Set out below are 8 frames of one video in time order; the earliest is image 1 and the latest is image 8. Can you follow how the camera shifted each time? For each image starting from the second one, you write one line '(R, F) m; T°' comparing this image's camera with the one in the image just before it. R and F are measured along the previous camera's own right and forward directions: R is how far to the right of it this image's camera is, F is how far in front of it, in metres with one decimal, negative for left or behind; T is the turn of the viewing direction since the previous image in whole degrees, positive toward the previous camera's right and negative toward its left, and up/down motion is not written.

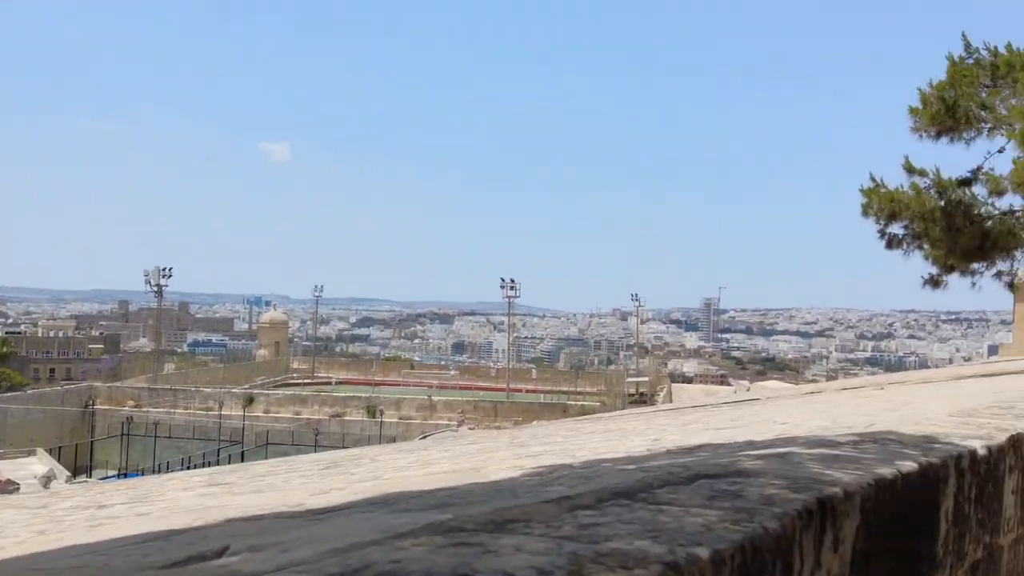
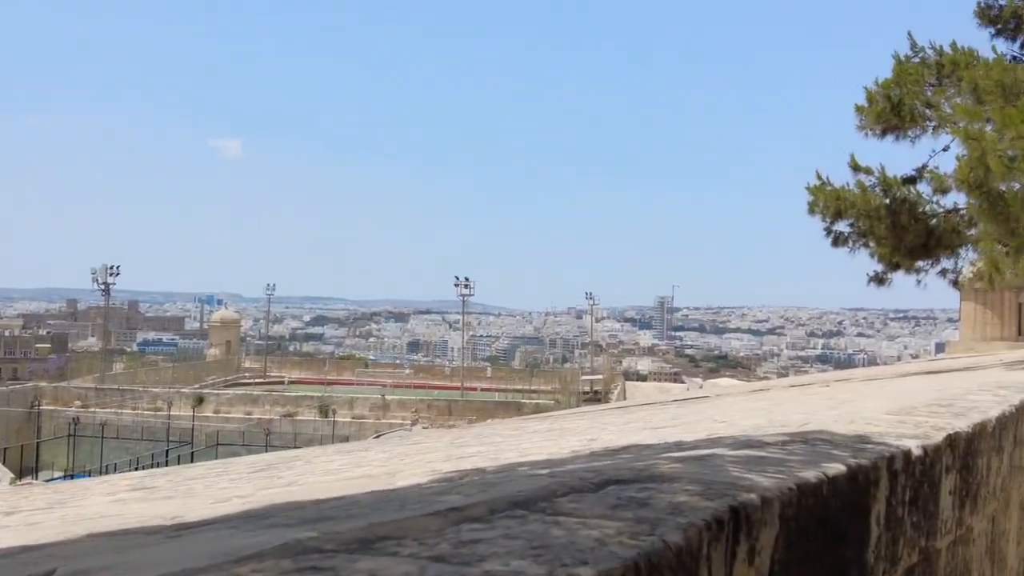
(+0.1, +0.1) m; +3°
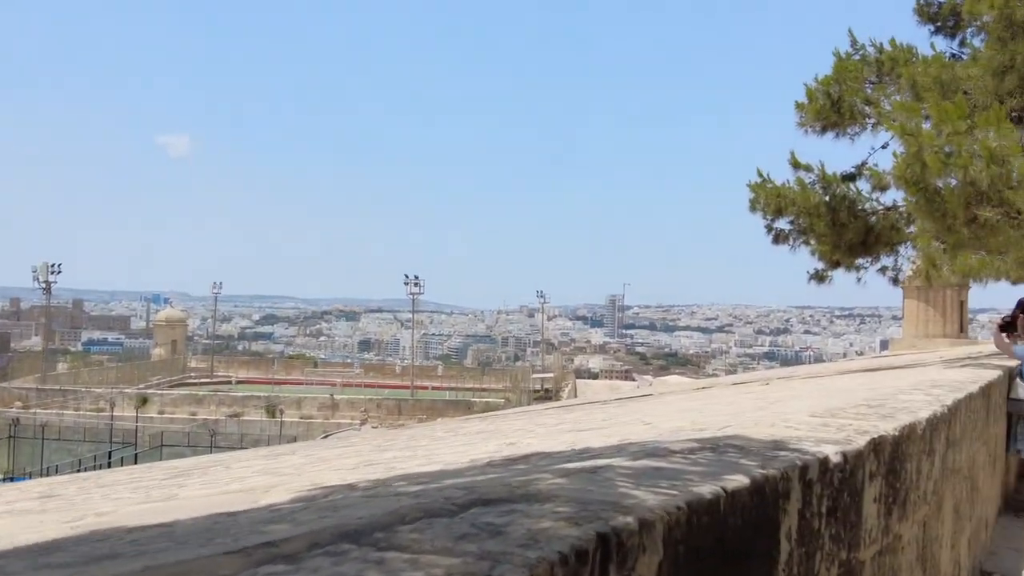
(+0.1, +0.2) m; +3°
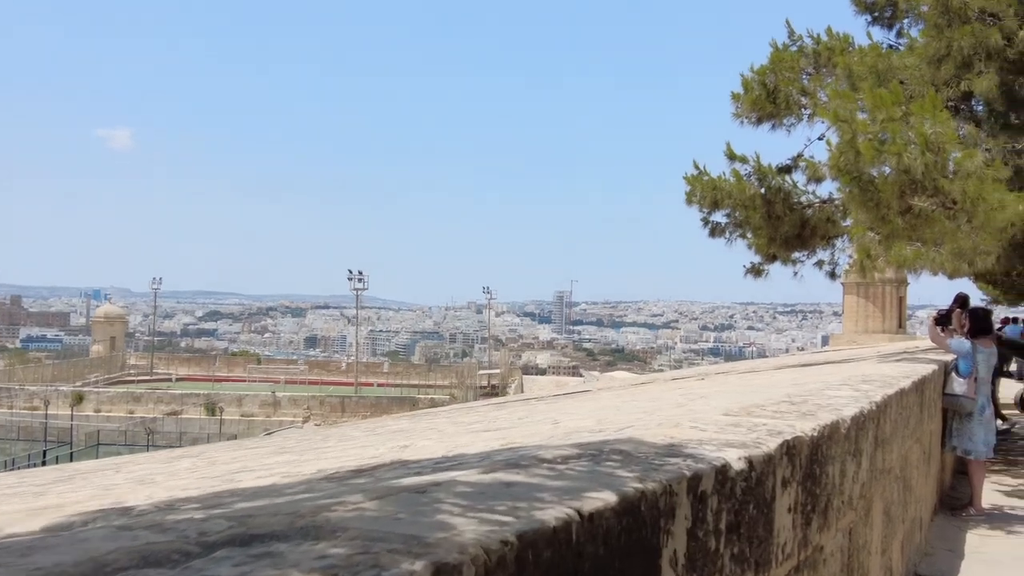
(+0.2, +0.3) m; +3°
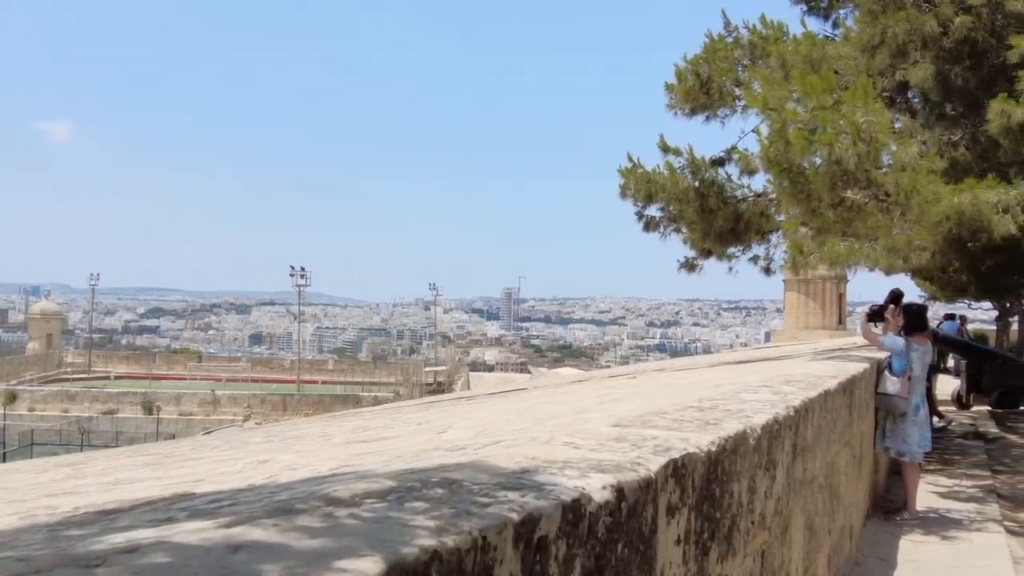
(+0.2, +0.4) m; +3°
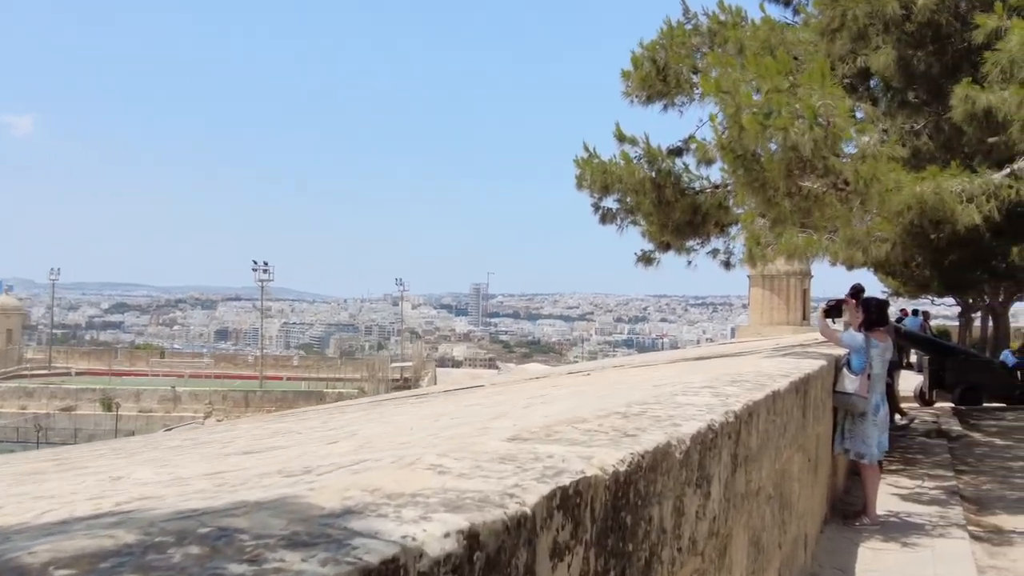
(+0.2, +0.4) m; +2°
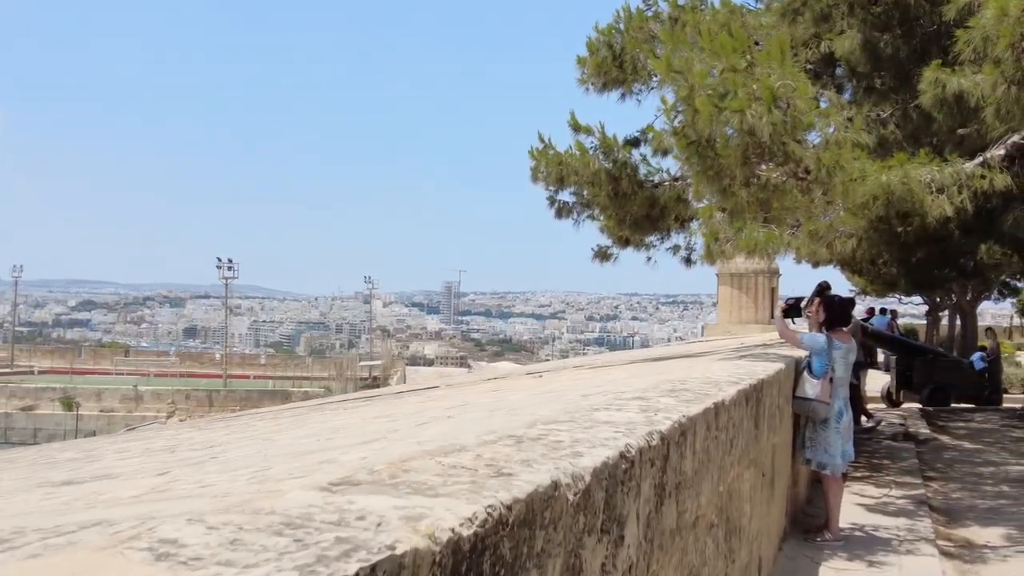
(+0.2, +0.5) m; +2°
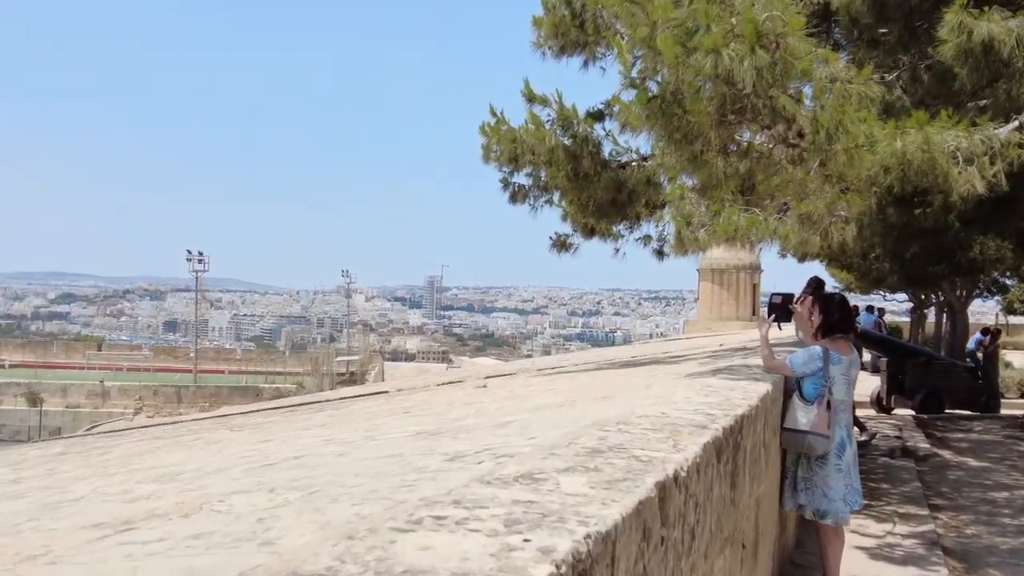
(+0.3, +1.2) m; +1°
